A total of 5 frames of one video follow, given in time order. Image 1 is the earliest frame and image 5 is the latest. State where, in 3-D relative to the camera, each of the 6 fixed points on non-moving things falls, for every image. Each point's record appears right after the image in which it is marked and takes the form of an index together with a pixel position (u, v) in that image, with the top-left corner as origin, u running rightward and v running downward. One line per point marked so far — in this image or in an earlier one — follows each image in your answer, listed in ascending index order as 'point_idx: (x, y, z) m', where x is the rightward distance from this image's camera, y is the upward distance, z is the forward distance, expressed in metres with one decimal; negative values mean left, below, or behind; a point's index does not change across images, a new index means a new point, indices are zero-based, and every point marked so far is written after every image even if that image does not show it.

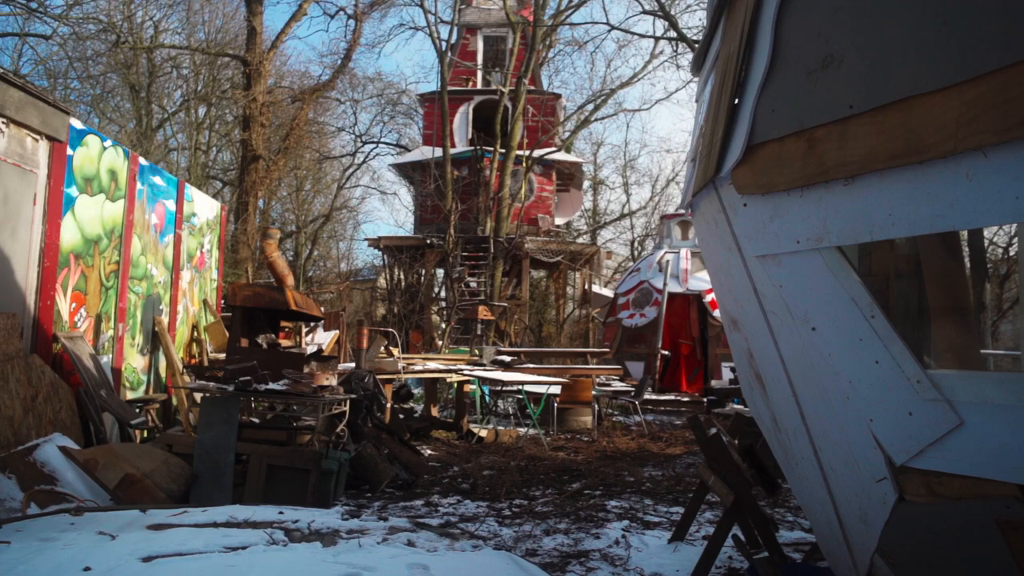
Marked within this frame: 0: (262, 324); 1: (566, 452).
0: (-2.1, -0.3, +7.6) m
1: (+0.6, -1.8, +9.9) m
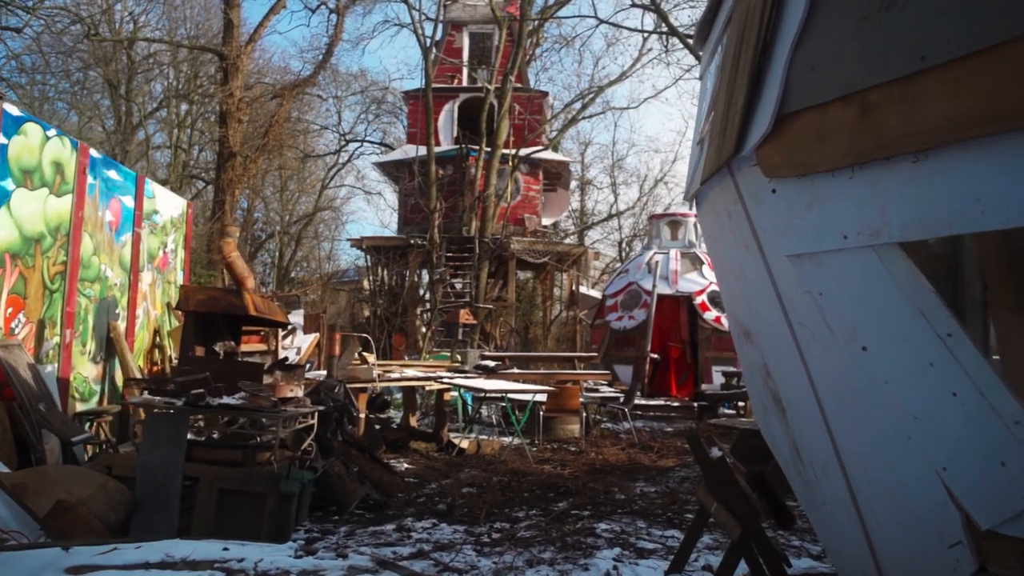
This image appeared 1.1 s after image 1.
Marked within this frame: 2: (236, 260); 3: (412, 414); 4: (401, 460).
0: (-2.3, -0.3, +7.0) m
1: (+0.4, -1.8, +9.3) m
2: (-2.1, +0.2, +6.9) m
3: (-1.2, -1.5, +10.7) m
4: (-1.2, -1.8, +9.5) m
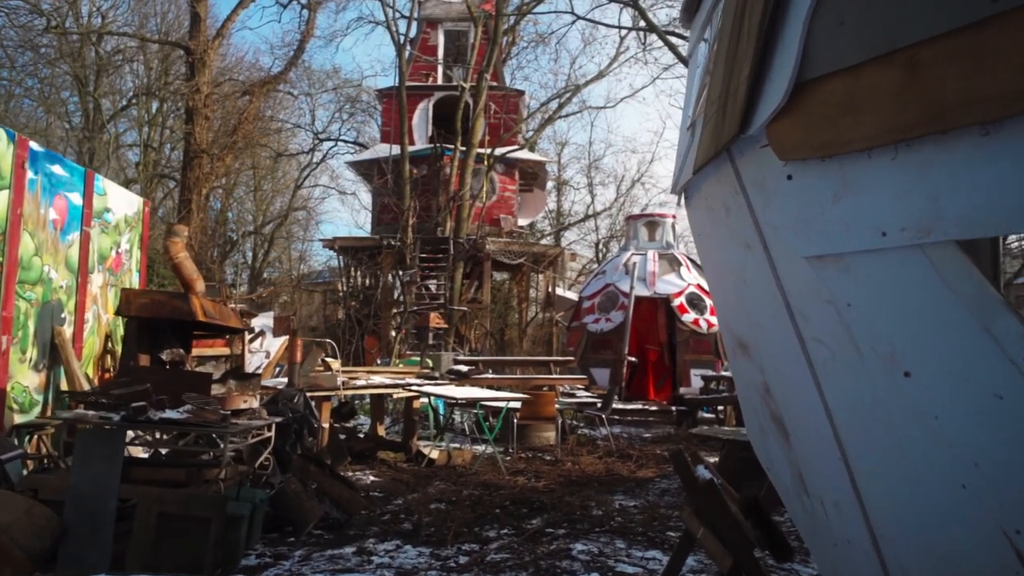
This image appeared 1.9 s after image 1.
0: (-2.5, -0.4, +6.5) m
1: (+0.1, -1.9, +8.9) m
2: (-2.3, +0.2, +6.4) m
3: (-1.5, -1.5, +10.3) m
4: (-1.4, -1.8, +9.0) m
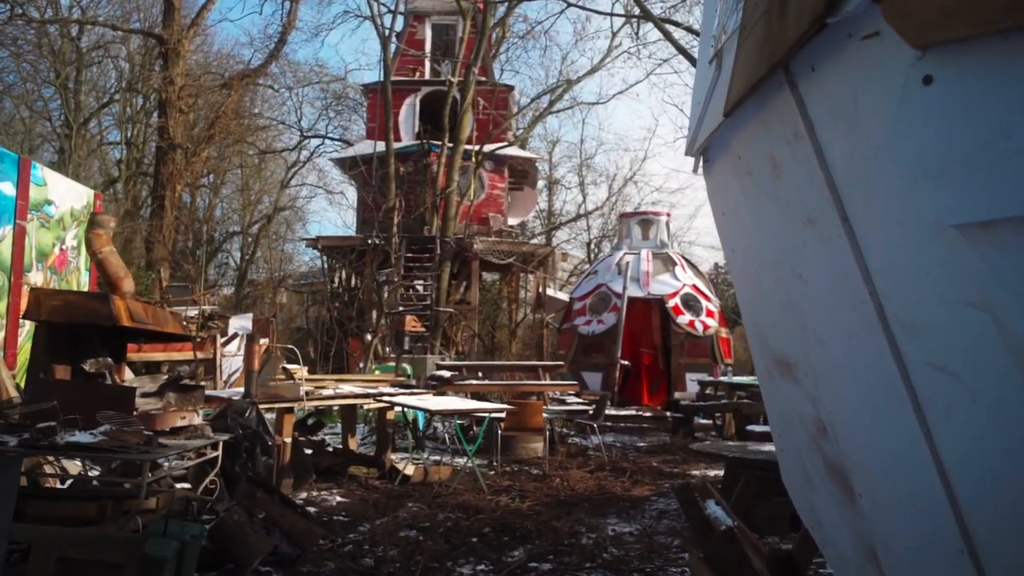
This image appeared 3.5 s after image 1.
0: (-2.6, -0.4, +5.6) m
1: (0.0, -1.9, +8.0) m
2: (-2.5, +0.2, +5.5) m
3: (-1.7, -1.5, +9.4) m
4: (-1.6, -1.8, +8.1) m
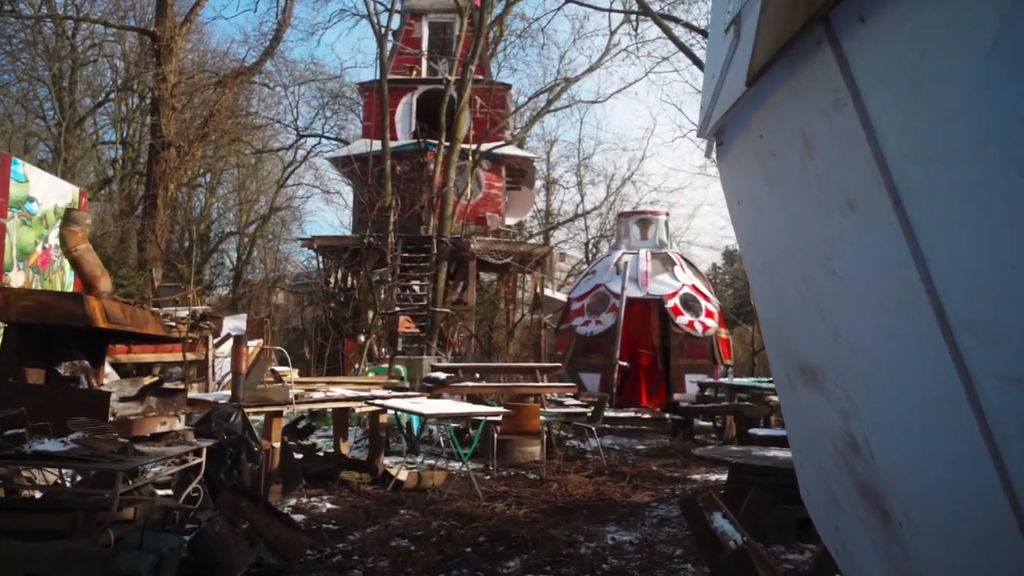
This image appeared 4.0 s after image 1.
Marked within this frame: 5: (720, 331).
0: (-2.6, -0.4, +5.4) m
1: (-0.1, -1.9, +7.8) m
2: (-2.5, +0.2, +5.3) m
3: (-1.7, -1.5, +9.1) m
4: (-1.6, -1.8, +7.9) m
5: (+4.2, -0.9, +18.4) m
